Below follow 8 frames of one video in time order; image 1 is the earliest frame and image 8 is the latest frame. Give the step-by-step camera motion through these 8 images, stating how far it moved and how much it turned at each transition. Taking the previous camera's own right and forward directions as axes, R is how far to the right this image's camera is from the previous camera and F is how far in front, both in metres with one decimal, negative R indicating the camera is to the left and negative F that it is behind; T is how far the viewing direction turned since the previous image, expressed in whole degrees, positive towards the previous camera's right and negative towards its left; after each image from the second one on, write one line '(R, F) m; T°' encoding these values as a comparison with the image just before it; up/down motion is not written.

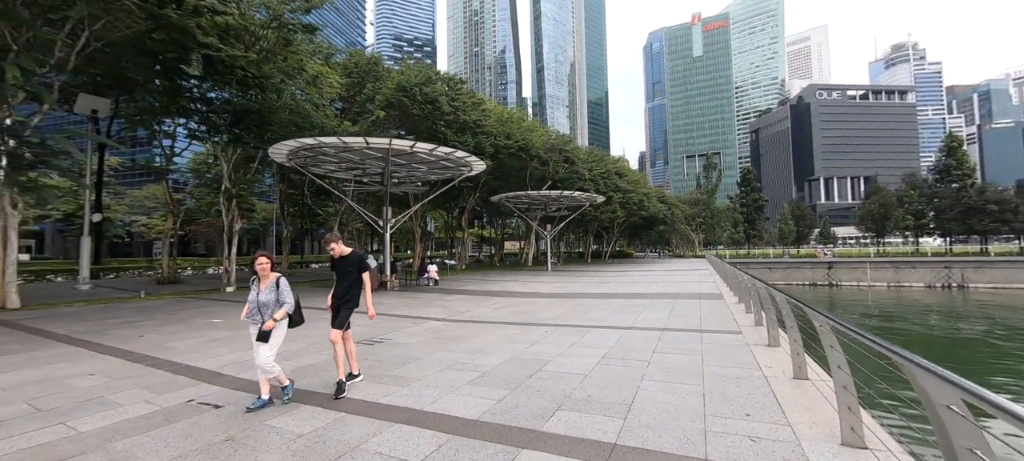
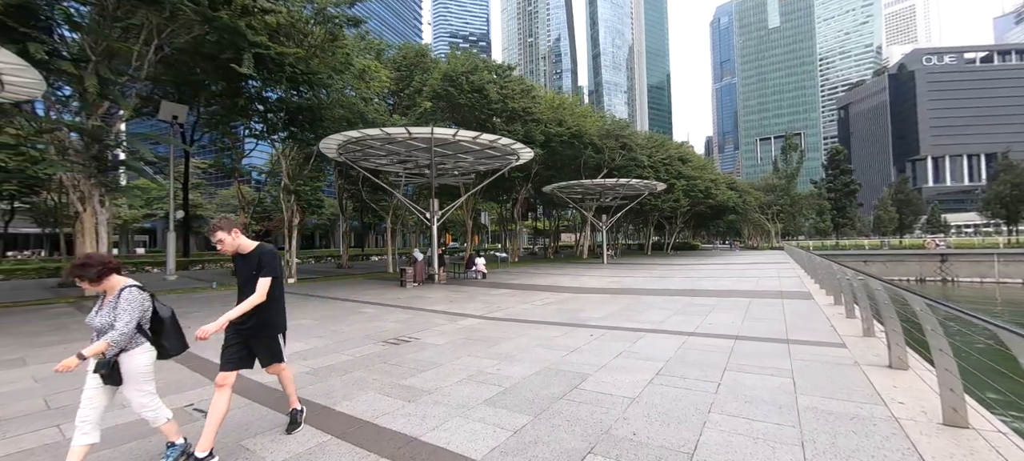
(+0.3, +1.0) m; -8°
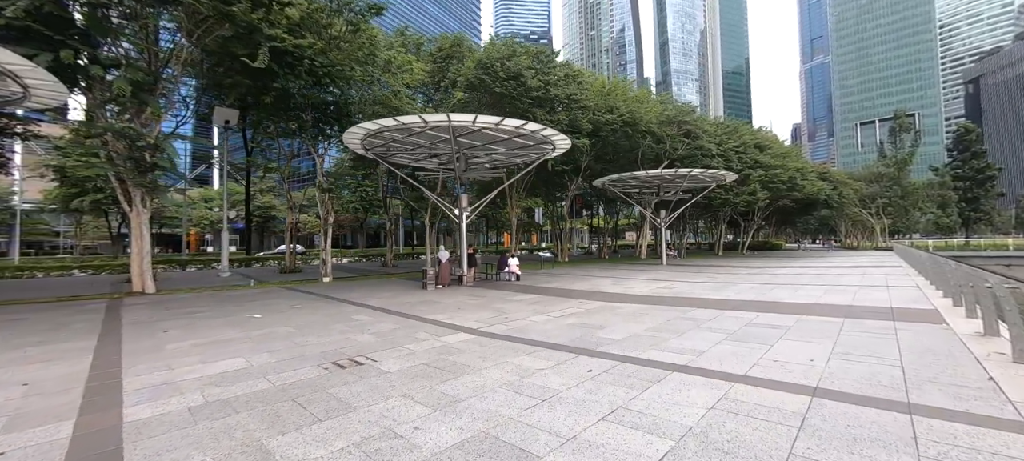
(+1.2, +1.9) m; -9°
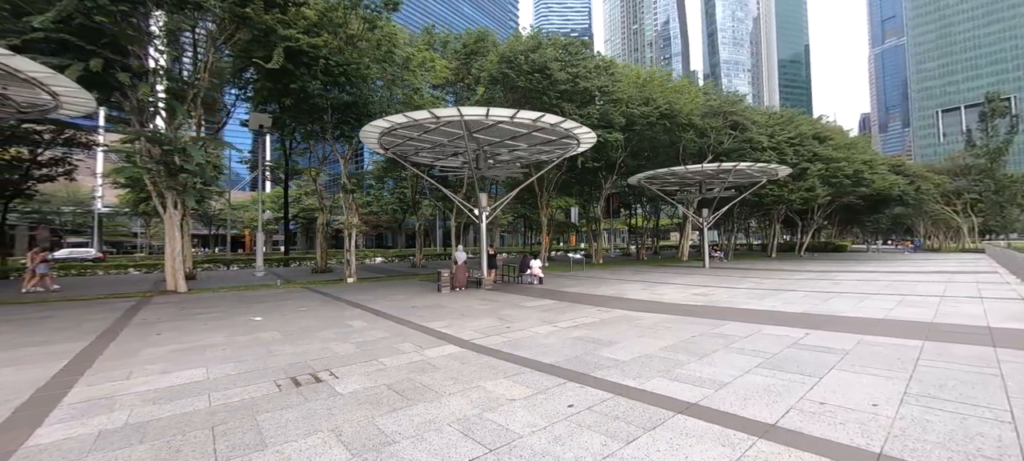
(+0.8, +1.0) m; -6°
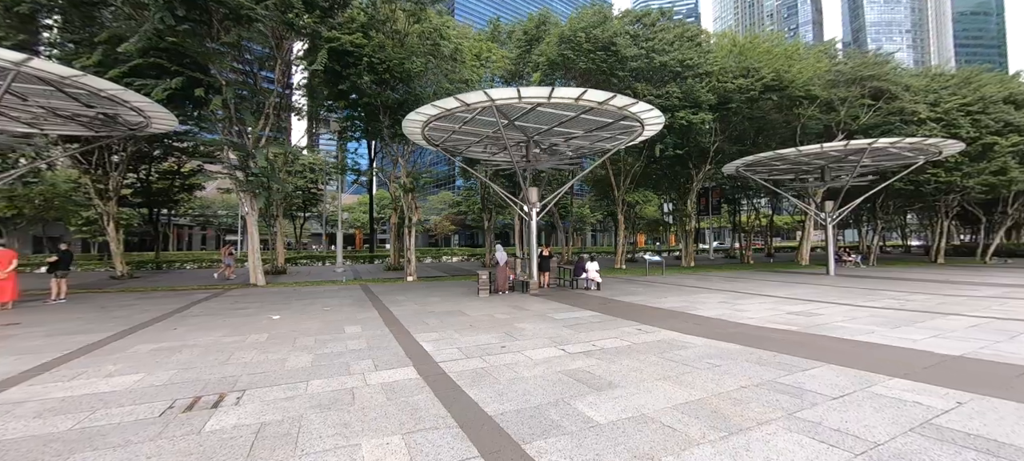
(+1.7, +1.8) m; -14°
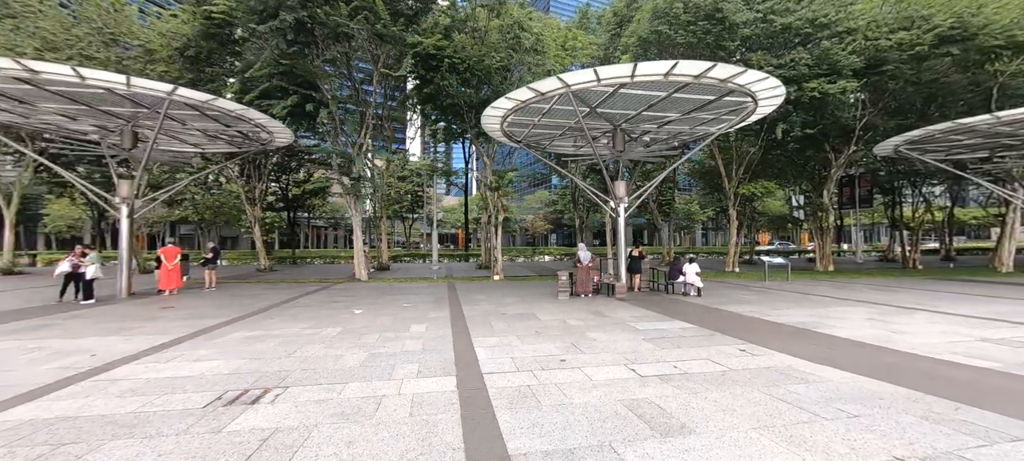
(+0.6, +0.9) m; -15°
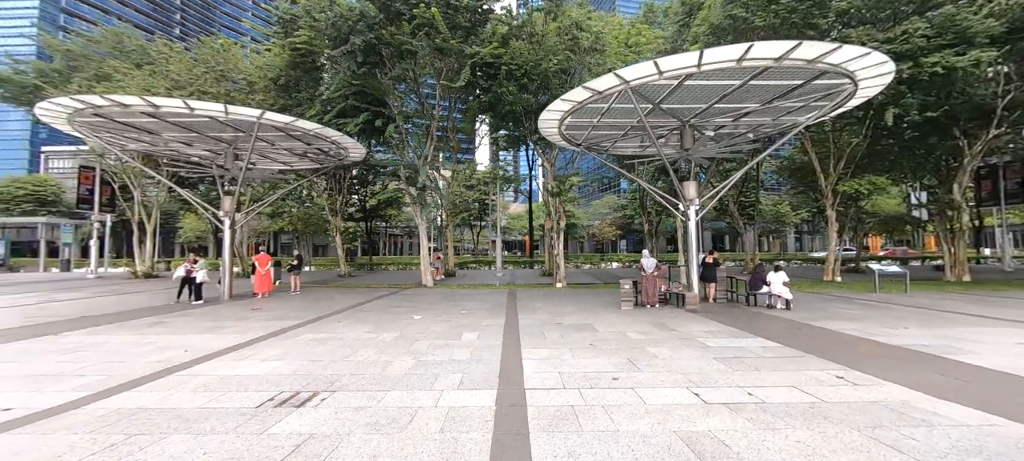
(+0.3, +0.3) m; -10°
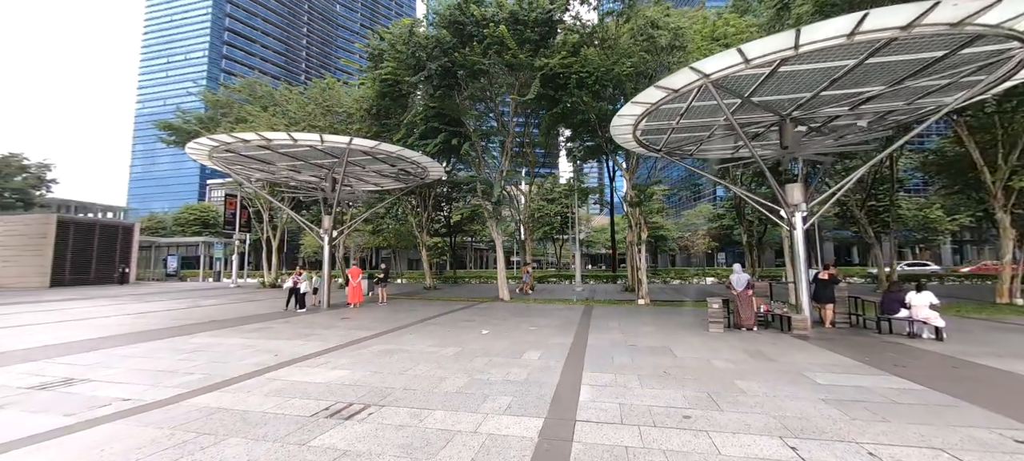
(+0.4, +0.4) m; -13°
